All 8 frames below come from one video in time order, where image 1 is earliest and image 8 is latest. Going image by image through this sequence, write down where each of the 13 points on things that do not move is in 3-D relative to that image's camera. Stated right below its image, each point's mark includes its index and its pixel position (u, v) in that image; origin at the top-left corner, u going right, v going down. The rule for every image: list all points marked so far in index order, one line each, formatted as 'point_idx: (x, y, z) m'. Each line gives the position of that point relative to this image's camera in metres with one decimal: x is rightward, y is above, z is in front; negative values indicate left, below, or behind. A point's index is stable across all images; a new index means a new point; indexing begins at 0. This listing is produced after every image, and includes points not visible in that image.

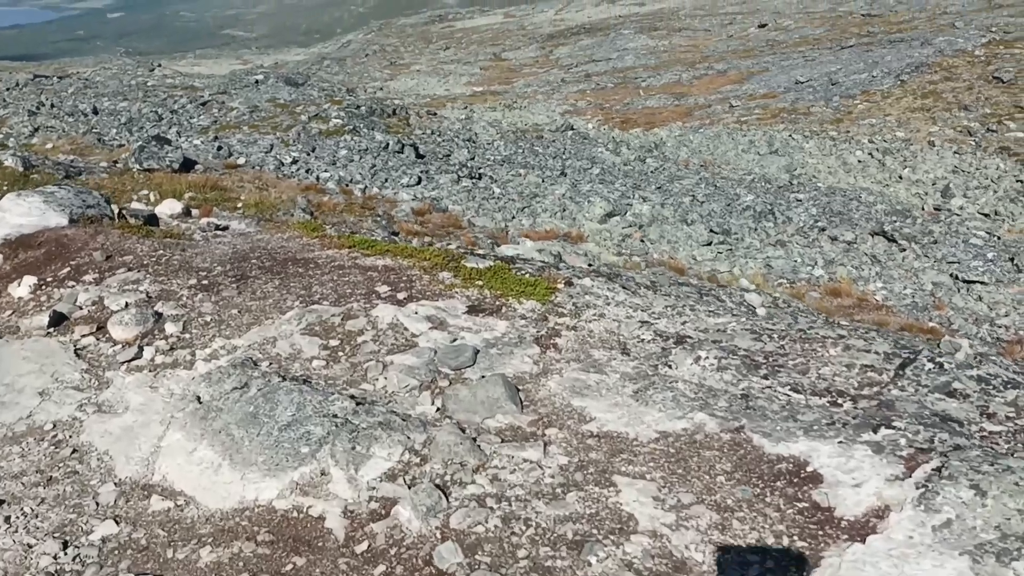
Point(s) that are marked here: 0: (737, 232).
0: (+4.4, +1.1, +18.5) m
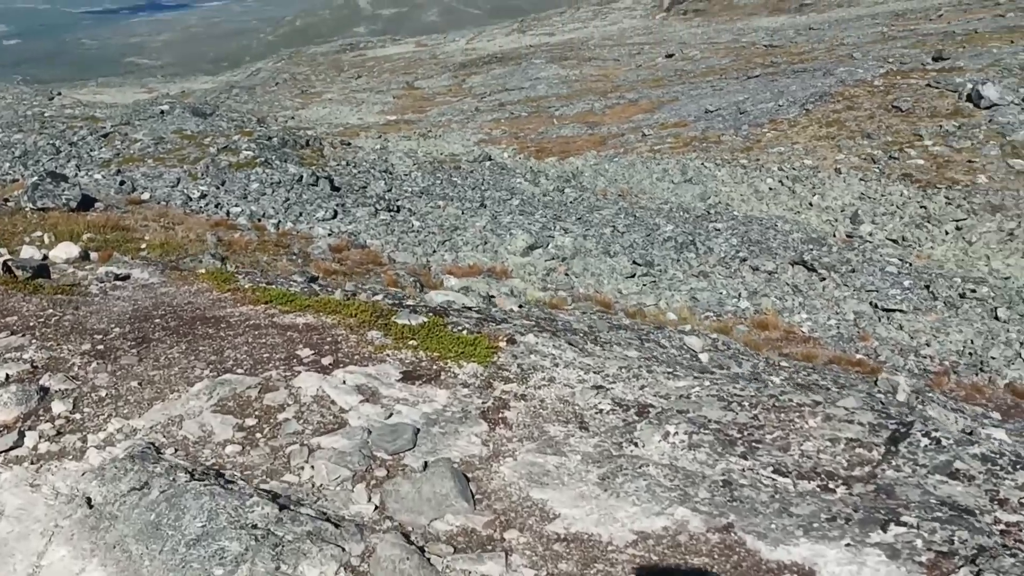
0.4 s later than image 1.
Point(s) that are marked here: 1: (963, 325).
0: (+2.9, +0.5, +18.4) m
1: (+7.3, -0.6, +15.5) m
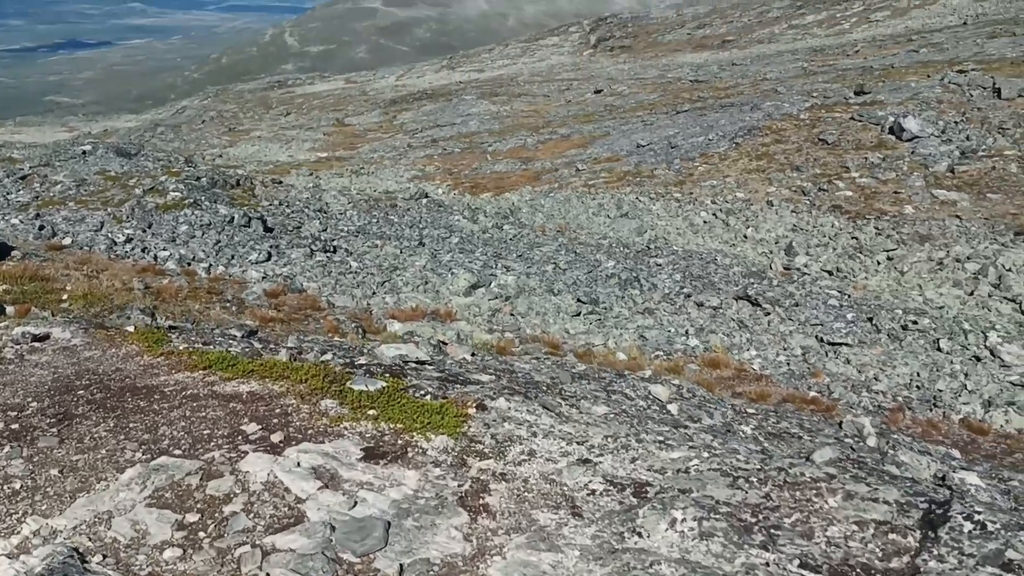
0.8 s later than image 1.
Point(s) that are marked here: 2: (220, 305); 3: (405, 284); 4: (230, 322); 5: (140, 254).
0: (+1.8, -0.2, +18.2) m
1: (+6.5, -1.1, +15.5) m
2: (-4.1, -0.2, +13.5) m
3: (-2.2, +0.1, +19.8) m
4: (-3.8, -0.4, +12.7) m
5: (-7.7, +0.7, +19.7) m
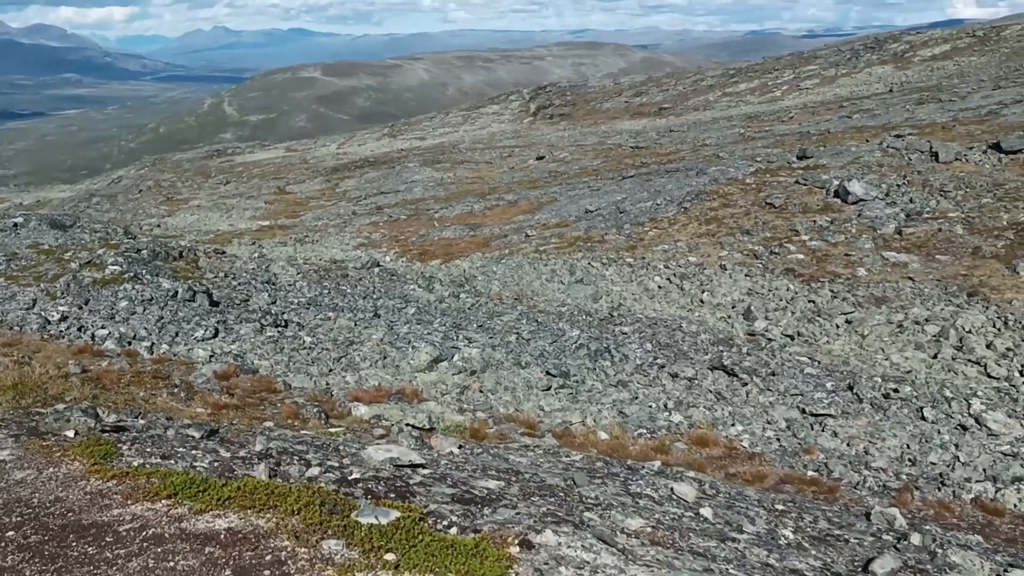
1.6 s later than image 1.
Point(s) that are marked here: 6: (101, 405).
0: (+1.2, -1.6, +17.3) m
1: (+6.0, -2.2, +14.9) m
2: (-4.5, -1.3, +12.3) m
3: (-3.0, -1.4, +18.7) m
4: (-4.0, -1.5, +11.6) m
5: (-8.4, -0.9, +18.3) m
6: (-4.7, -1.3, +11.0) m
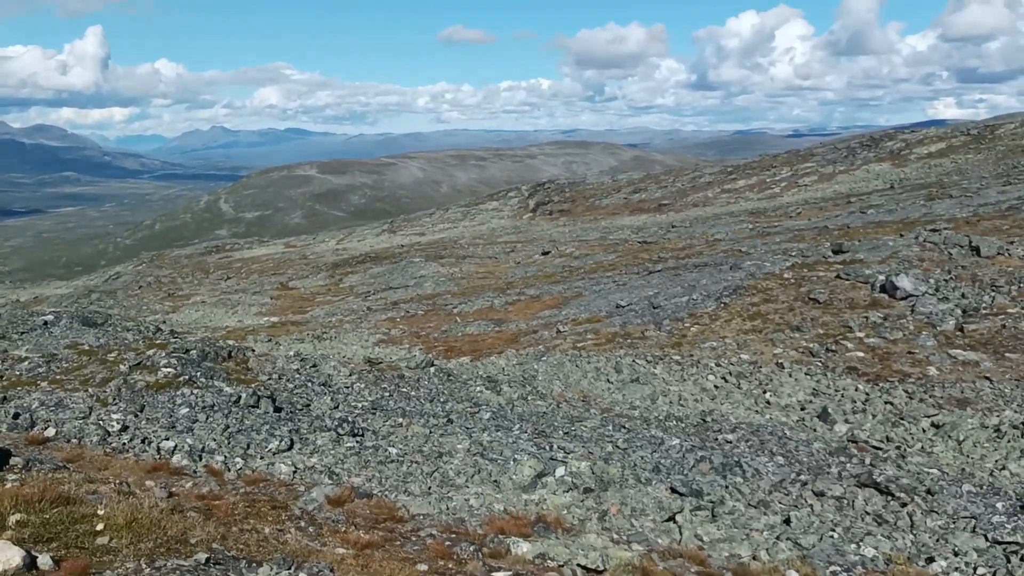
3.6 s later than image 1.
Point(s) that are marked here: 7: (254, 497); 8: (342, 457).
0: (+3.2, -3.3, +15.3) m
1: (+8.0, -3.7, +12.9) m
2: (-2.4, -2.6, +10.3) m
3: (-1.0, -3.3, +16.7) m
4: (-2.0, -2.6, +9.6) m
5: (-6.4, -2.7, +16.4) m
6: (-2.7, -2.5, +9.1) m
7: (-3.2, -2.6, +11.9) m
8: (-3.0, -3.0, +16.9) m
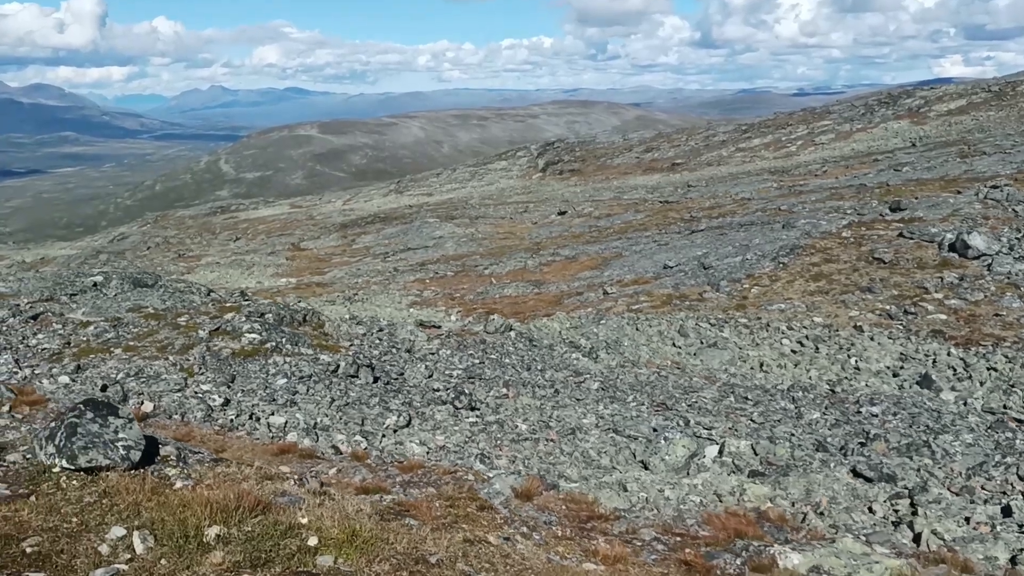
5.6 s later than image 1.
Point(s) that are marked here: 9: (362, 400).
0: (+5.6, -2.7, +13.5) m
1: (+10.4, -3.2, +11.1) m
2: (0.0, -2.2, +8.5) m
3: (+1.4, -2.6, +14.9) m
4: (+0.4, -2.3, +7.8) m
5: (-4.0, -2.1, +14.5) m
6: (-0.3, -2.1, +7.2) m
7: (-0.8, -2.2, +10.1) m
8: (-0.7, -2.4, +15.1) m
9: (-2.6, -1.9, +16.5) m
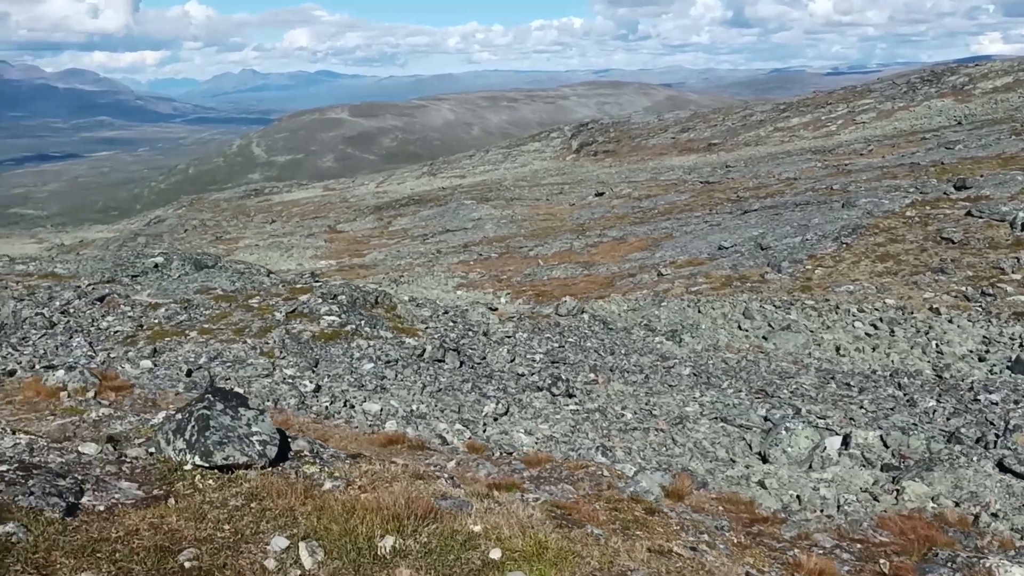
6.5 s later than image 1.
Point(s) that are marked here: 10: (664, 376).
0: (+7.1, -2.4, +12.4) m
1: (+11.9, -2.9, +9.9) m
2: (+1.4, -2.0, +7.6) m
3: (+3.0, -2.3, +14.0) m
4: (+1.8, -2.1, +6.8) m
5: (-2.4, -1.8, +13.7) m
6: (+1.1, -1.9, +6.3) m
7: (+0.7, -1.9, +9.2) m
8: (+1.0, -2.0, +14.2) m
9: (-1.0, -1.6, +15.7) m
10: (+3.1, -1.8, +19.1) m
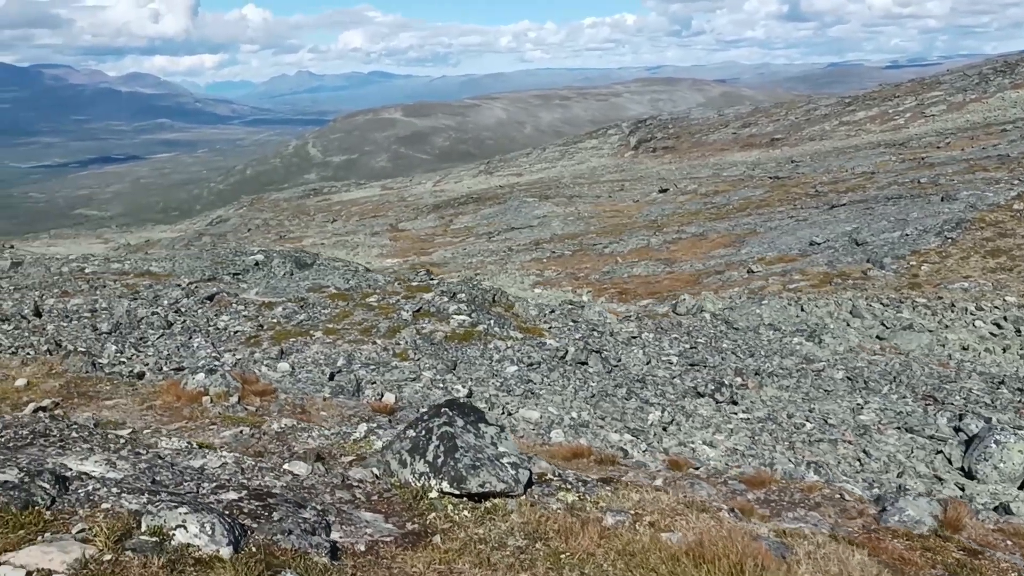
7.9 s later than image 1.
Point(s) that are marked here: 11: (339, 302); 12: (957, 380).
0: (+9.4, -2.4, +10.8) m
1: (+14.0, -2.9, +8.0) m
2: (+3.3, -1.9, +6.2) m
3: (+5.4, -2.3, +12.5) m
4: (+3.7, -2.1, +5.5) m
5: (-0.1, -1.7, +12.6) m
6: (+3.0, -1.9, +5.0) m
7: (+2.7, -1.9, +7.9) m
8: (+3.3, -2.0, +12.9) m
9: (+1.5, -1.6, +14.5) m
10: (+5.7, -1.7, +17.7) m
11: (-3.6, -0.3, +19.7) m
12: (+8.5, -1.8, +18.4) m
